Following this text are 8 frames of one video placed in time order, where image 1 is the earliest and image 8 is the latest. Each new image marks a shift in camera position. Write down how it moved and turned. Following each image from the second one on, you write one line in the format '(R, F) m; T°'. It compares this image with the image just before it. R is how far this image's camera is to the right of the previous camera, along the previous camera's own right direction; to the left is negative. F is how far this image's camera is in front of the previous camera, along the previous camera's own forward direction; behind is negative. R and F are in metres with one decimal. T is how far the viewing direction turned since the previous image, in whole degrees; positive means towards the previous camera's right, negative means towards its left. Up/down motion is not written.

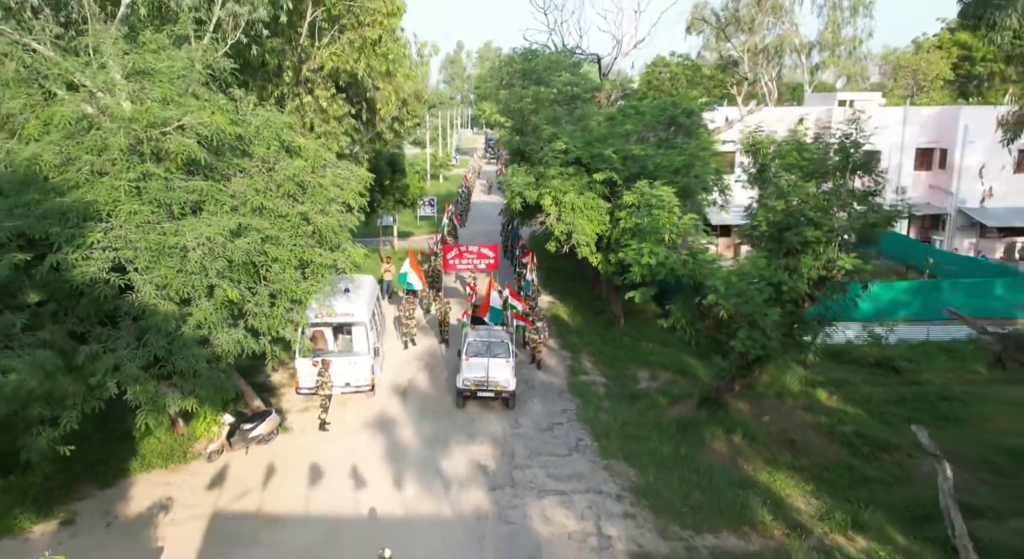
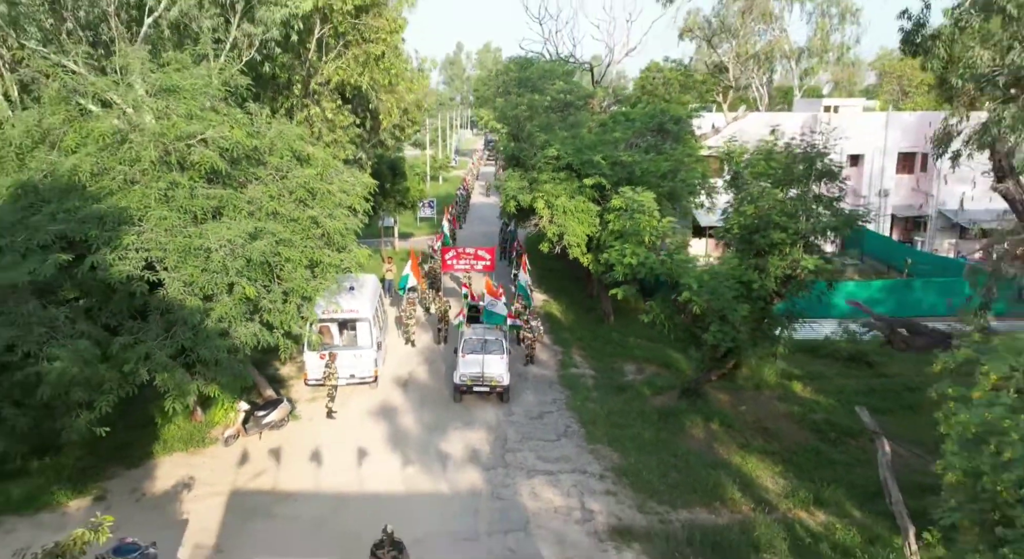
(+0.1, -1.1) m; 0°
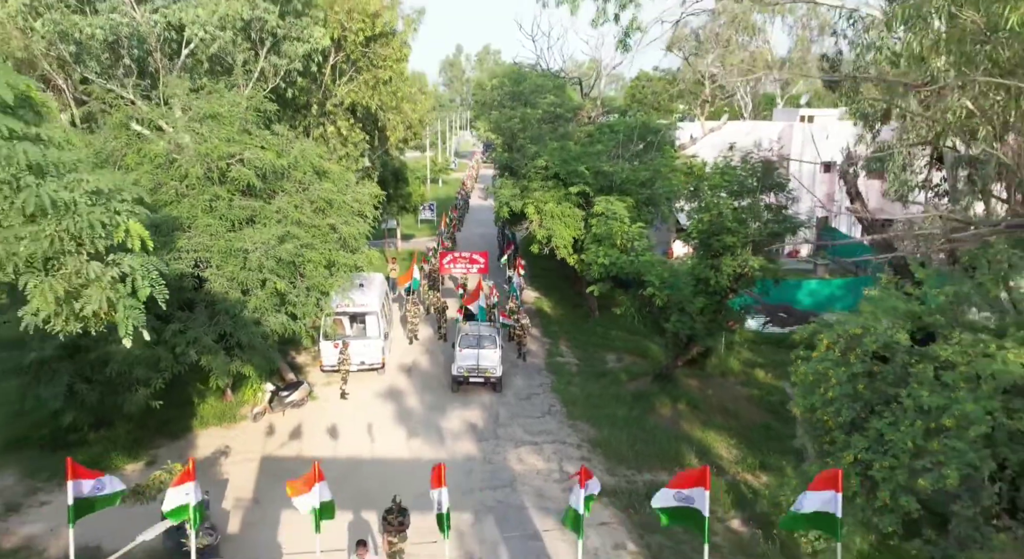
(+0.2, -2.1) m; 0°
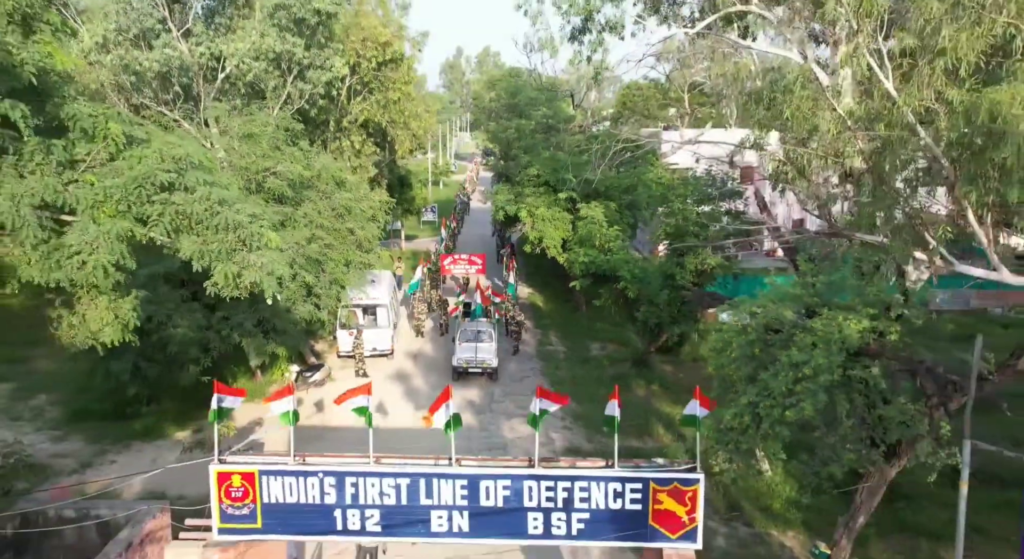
(+0.1, -2.4) m; 0°
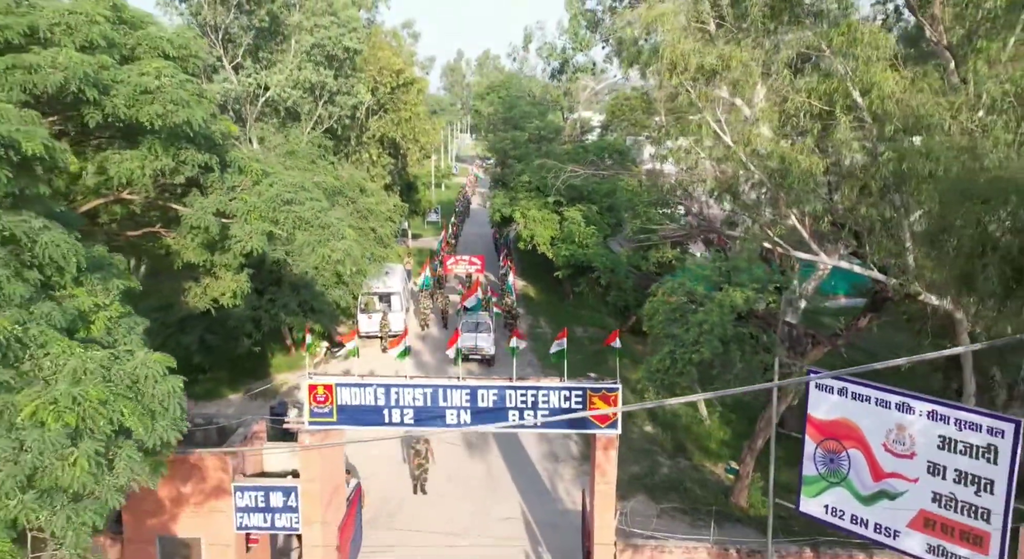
(+0.2, -3.6) m; 0°
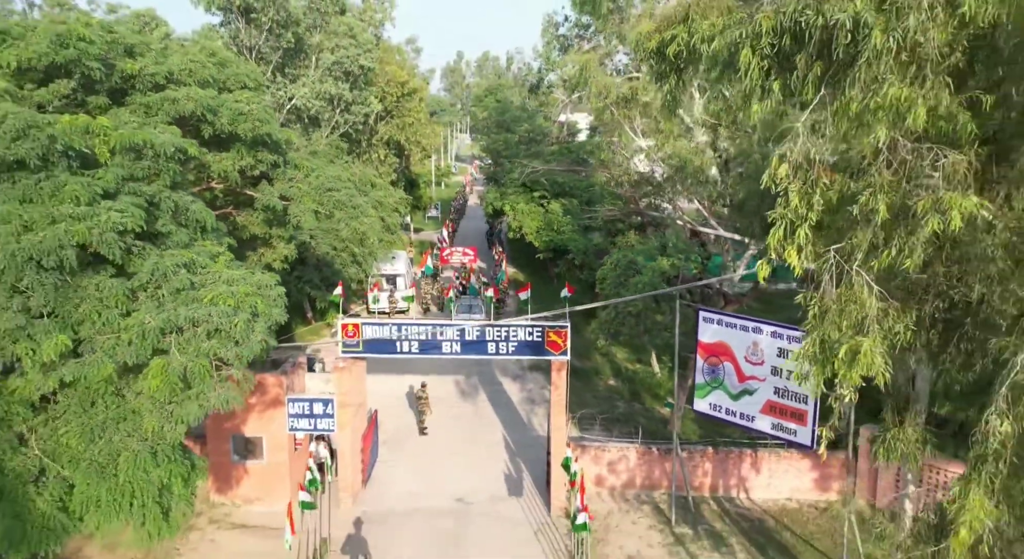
(+0.4, -3.7) m; 0°
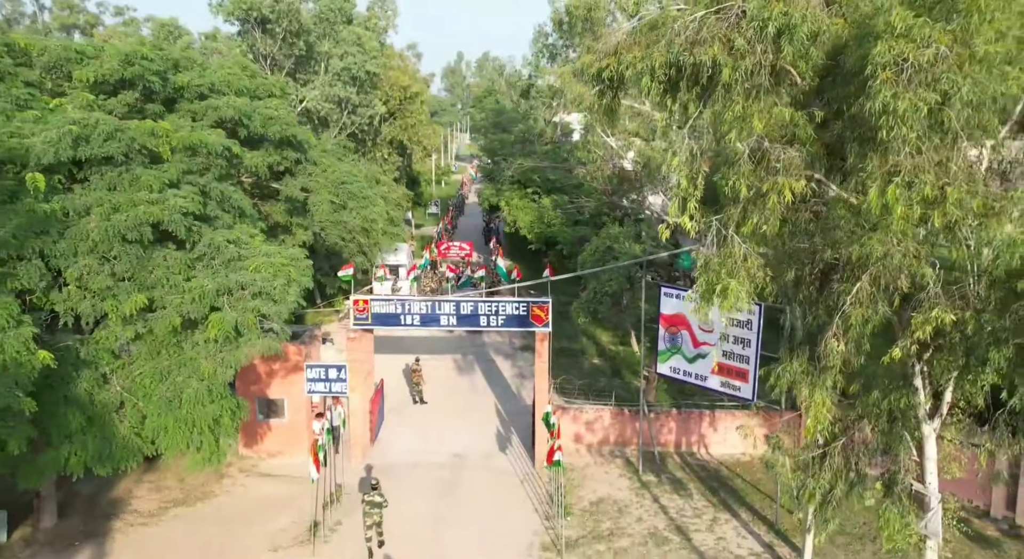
(+0.2, -2.1) m; 0°
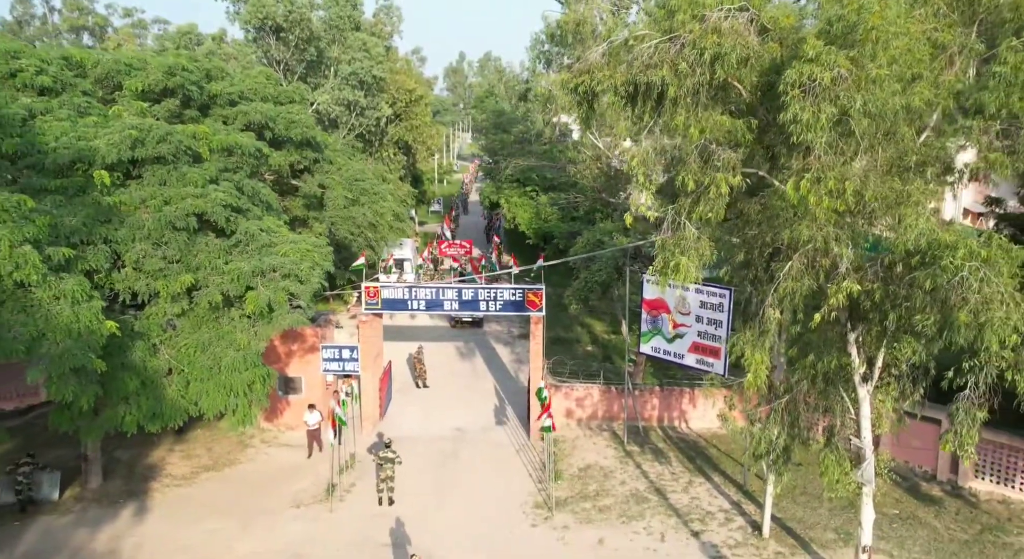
(+0.1, -1.6) m; 0°
